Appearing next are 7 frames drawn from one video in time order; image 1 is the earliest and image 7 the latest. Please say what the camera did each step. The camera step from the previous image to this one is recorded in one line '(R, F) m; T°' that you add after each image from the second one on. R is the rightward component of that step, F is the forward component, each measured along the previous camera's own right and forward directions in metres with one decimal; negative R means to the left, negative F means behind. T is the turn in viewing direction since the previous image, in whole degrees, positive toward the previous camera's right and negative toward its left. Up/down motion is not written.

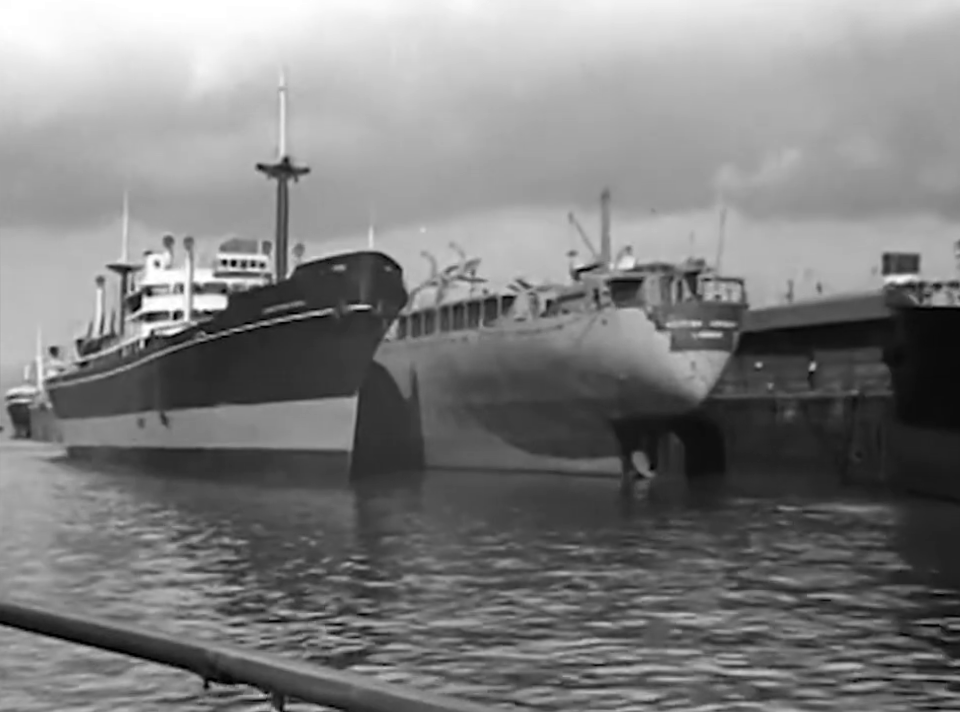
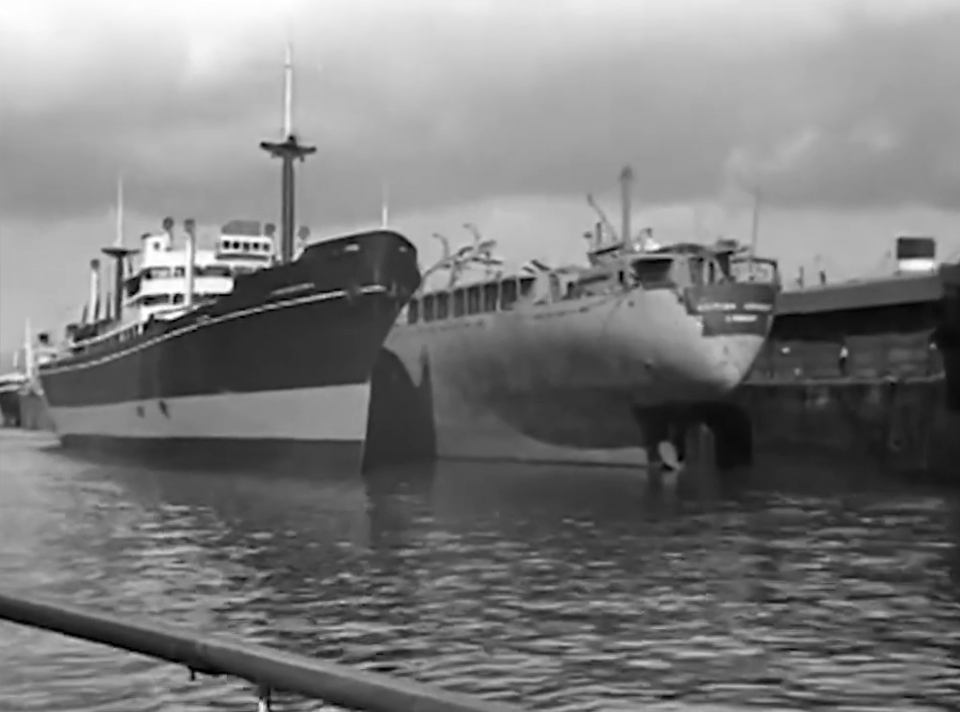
(-0.6, +1.6) m; 0°
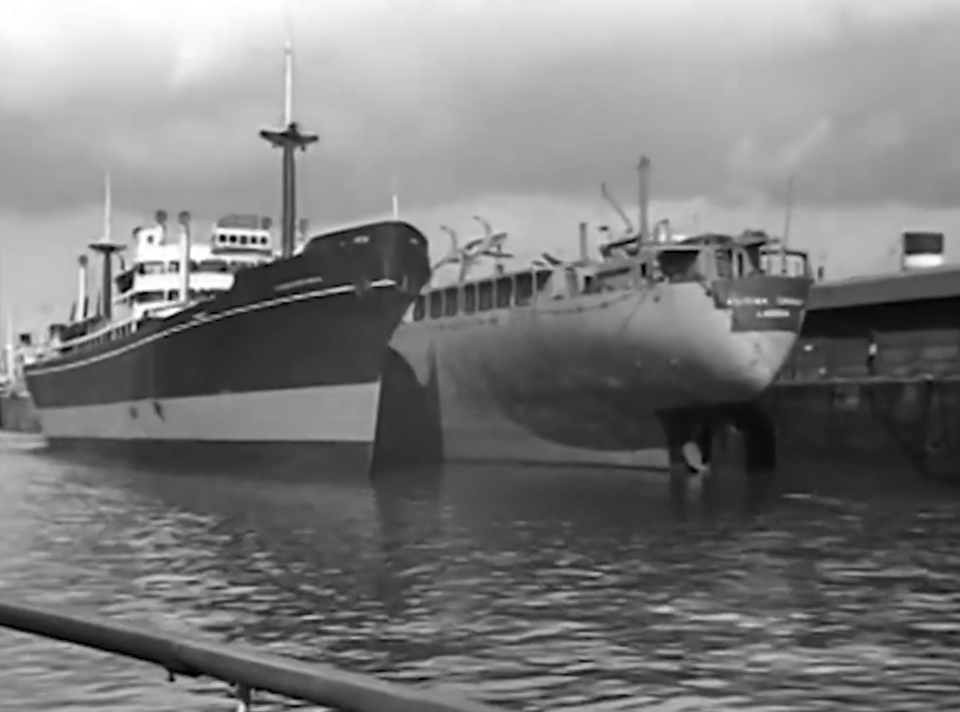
(-0.6, +1.6) m; +1°
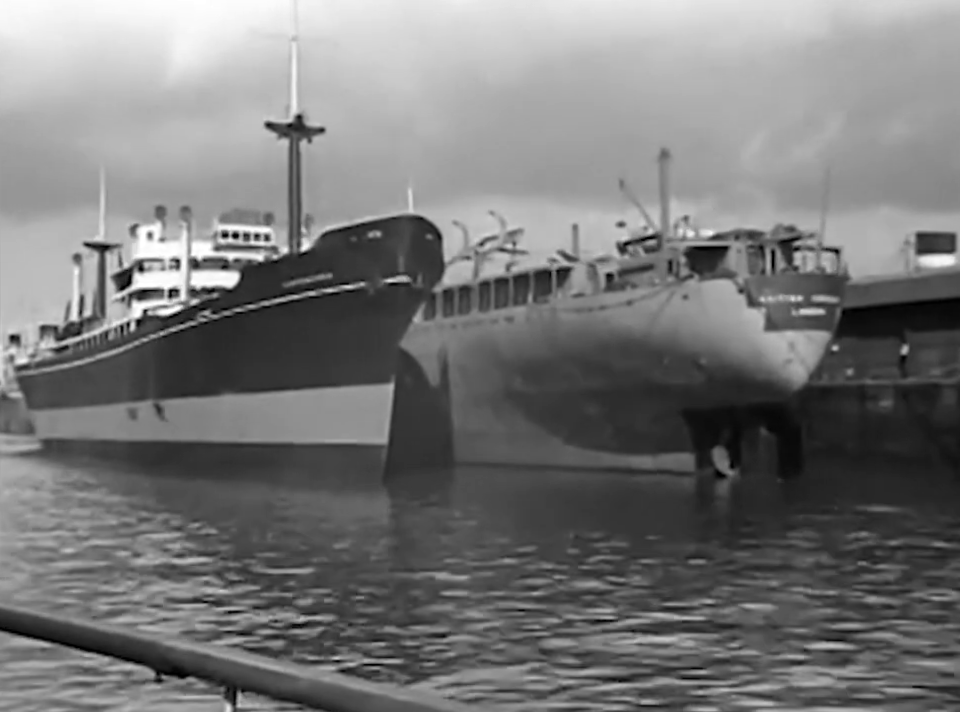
(-0.5, +1.3) m; 0°
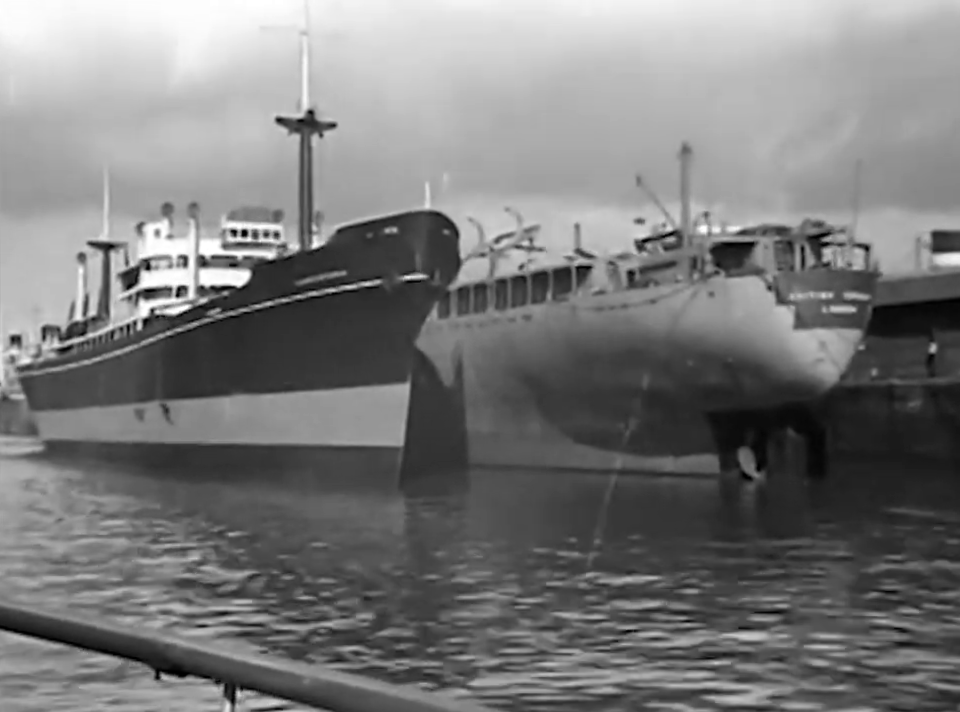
(-0.3, +0.8) m; 0°
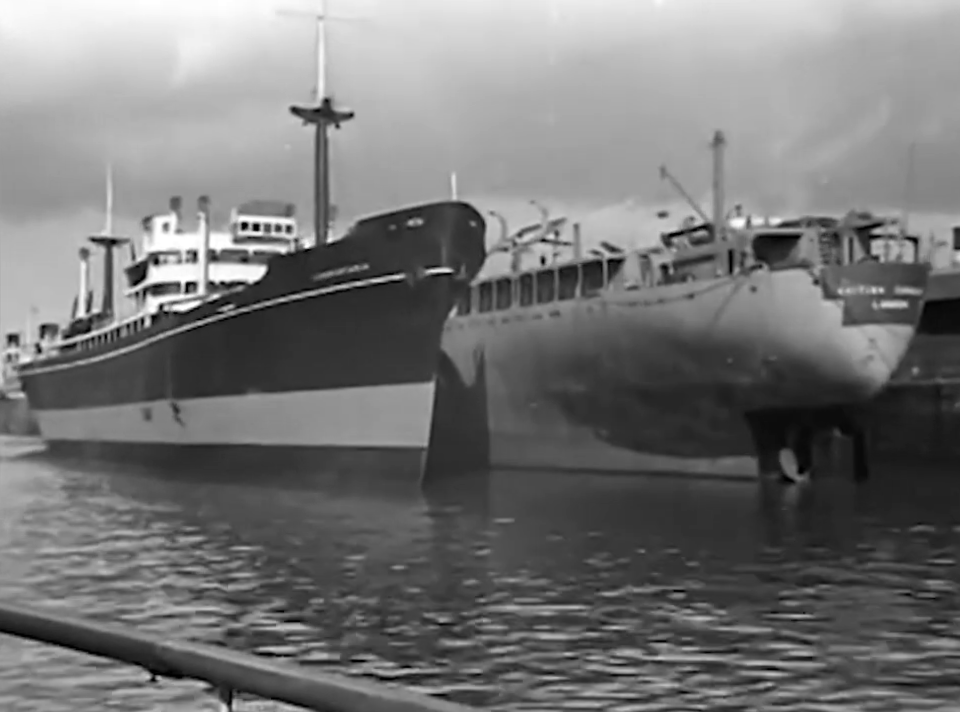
(-0.5, +1.4) m; 0°
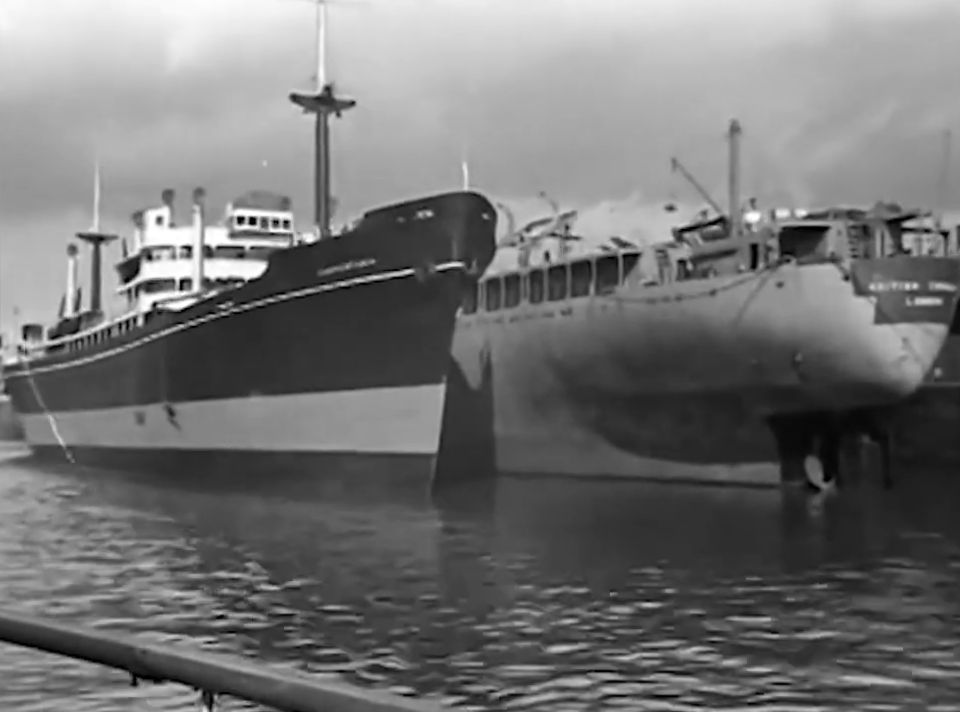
(-0.5, +1.2) m; +1°
